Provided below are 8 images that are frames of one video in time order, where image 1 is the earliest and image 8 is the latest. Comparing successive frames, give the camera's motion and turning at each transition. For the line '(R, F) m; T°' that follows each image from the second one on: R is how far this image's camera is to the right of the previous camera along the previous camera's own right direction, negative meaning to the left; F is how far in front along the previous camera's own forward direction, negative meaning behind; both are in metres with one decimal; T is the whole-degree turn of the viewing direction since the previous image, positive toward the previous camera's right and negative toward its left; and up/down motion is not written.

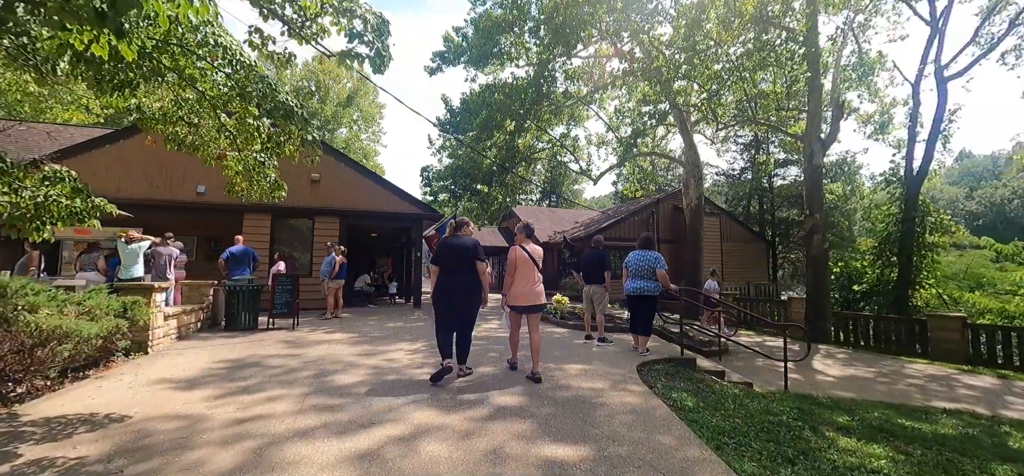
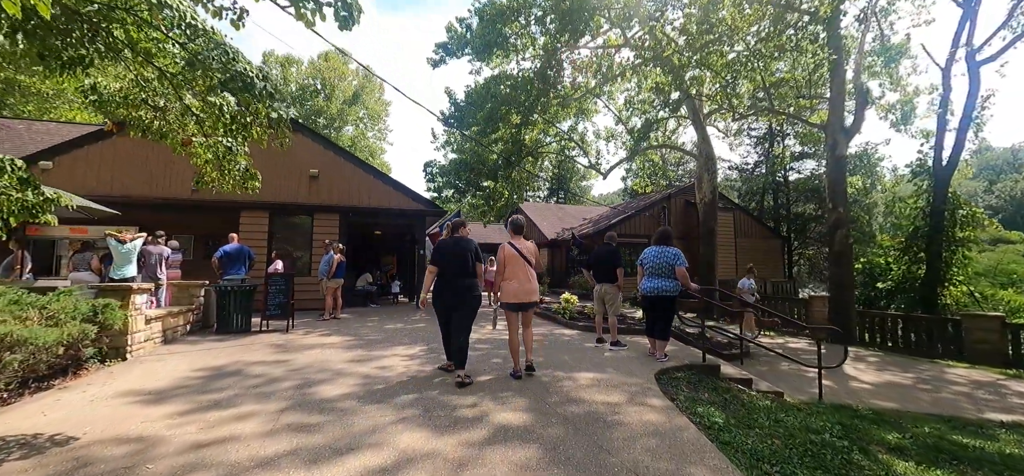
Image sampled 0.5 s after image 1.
(0.0, +0.4) m; -1°
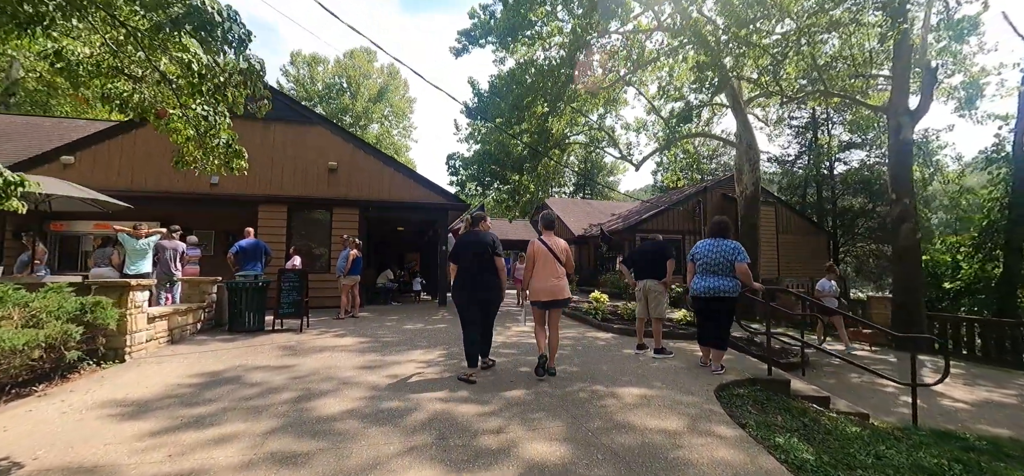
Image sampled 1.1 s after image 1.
(-0.1, +0.6) m; -3°
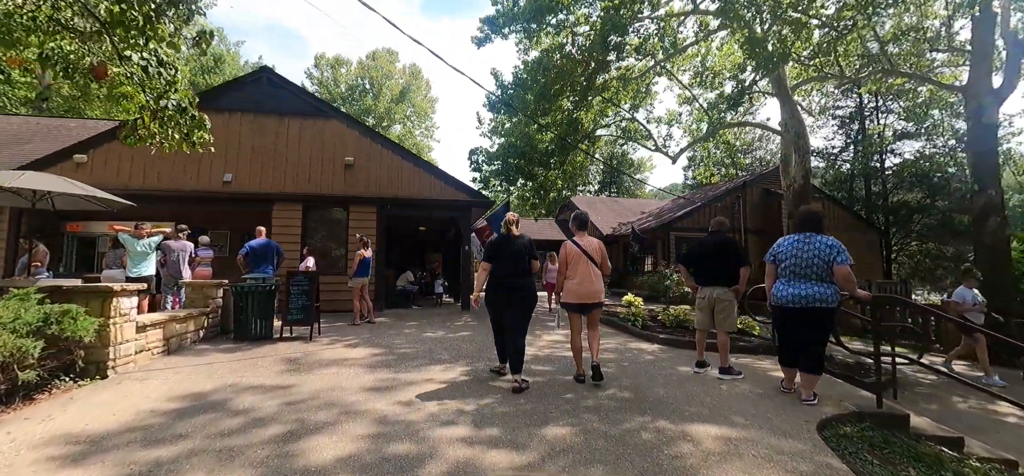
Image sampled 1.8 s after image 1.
(-0.1, +0.7) m; -3°
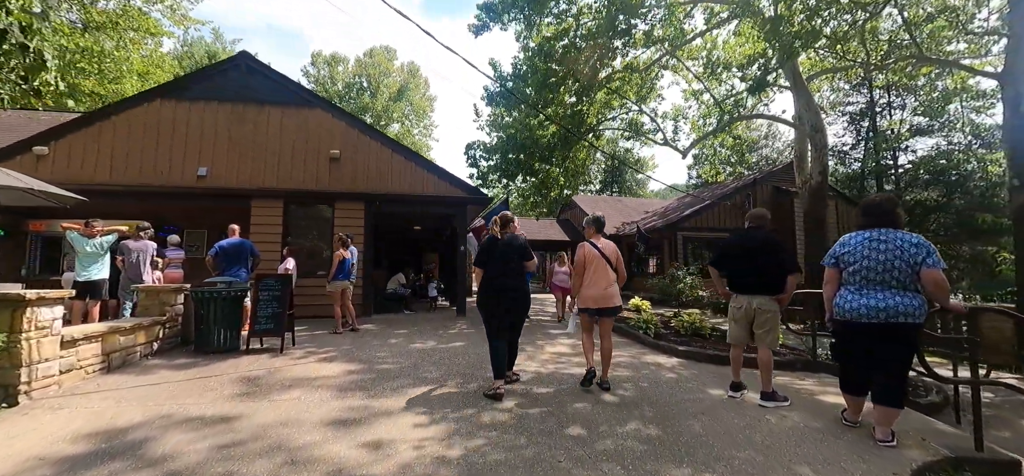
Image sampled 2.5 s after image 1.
(0.0, +0.7) m; 0°
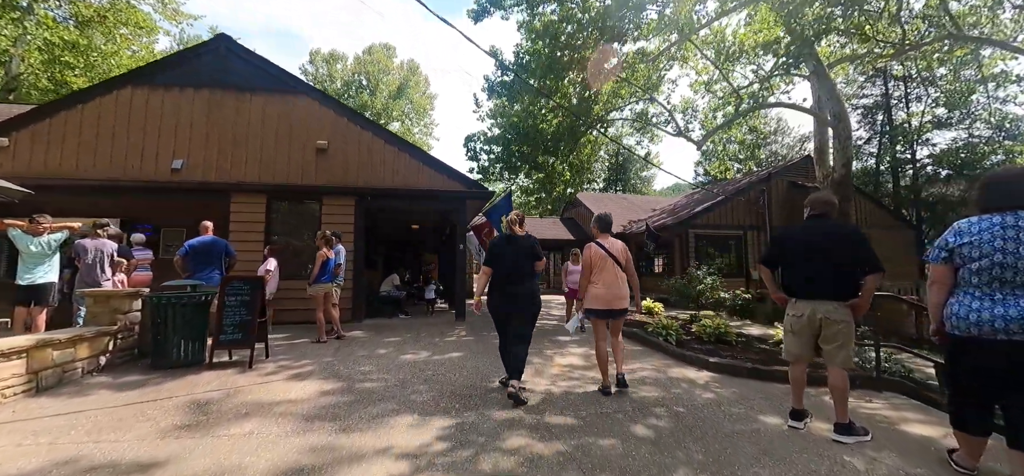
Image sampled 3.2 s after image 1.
(0.0, +0.7) m; 0°
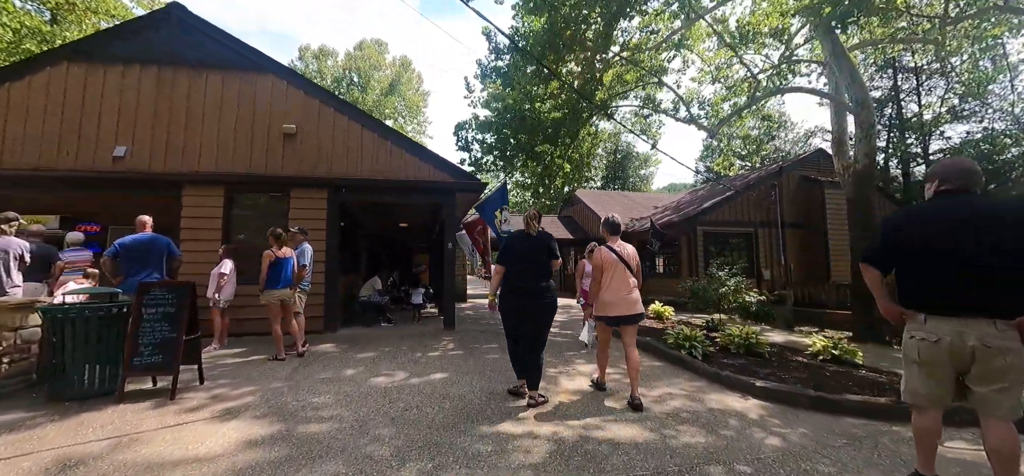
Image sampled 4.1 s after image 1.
(0.0, +0.9) m; +1°
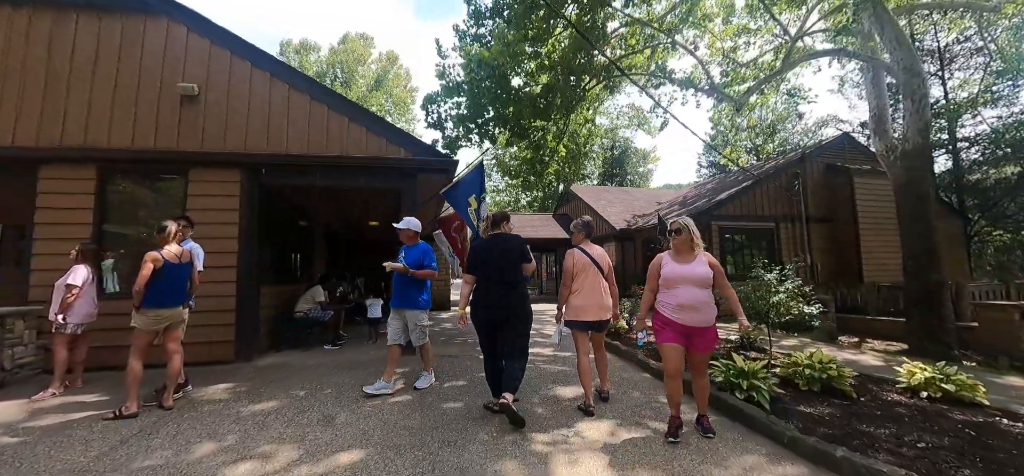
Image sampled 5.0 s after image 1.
(+0.2, +1.6) m; +1°
